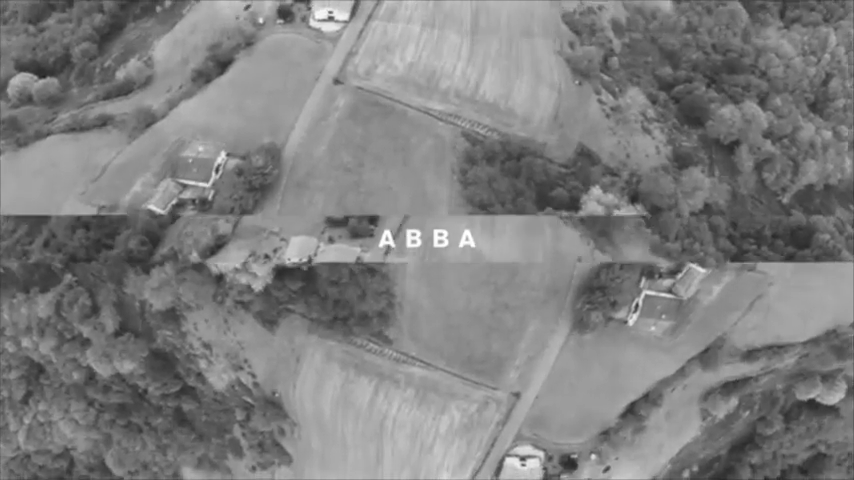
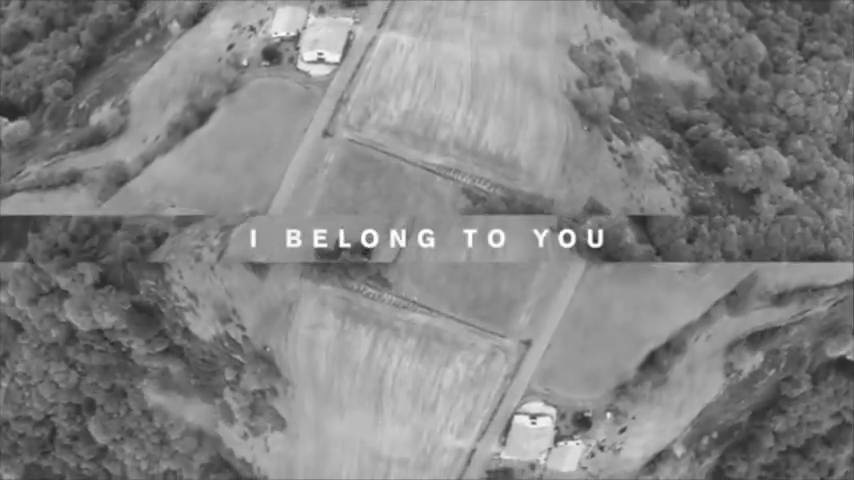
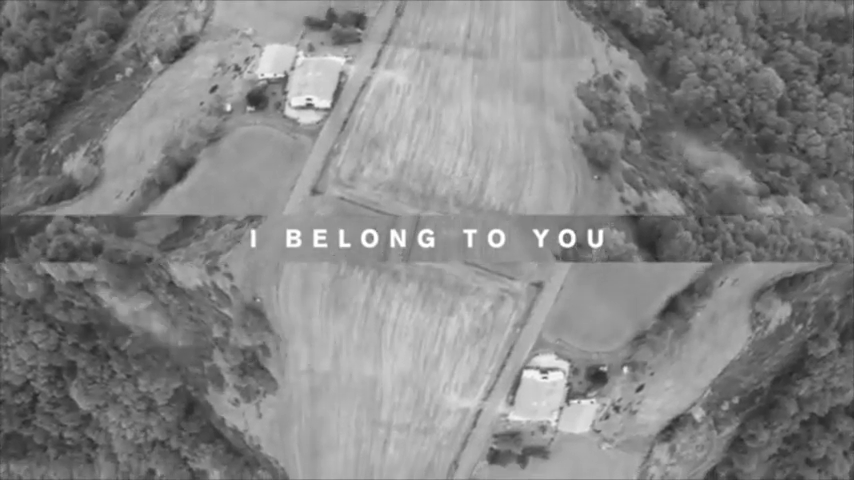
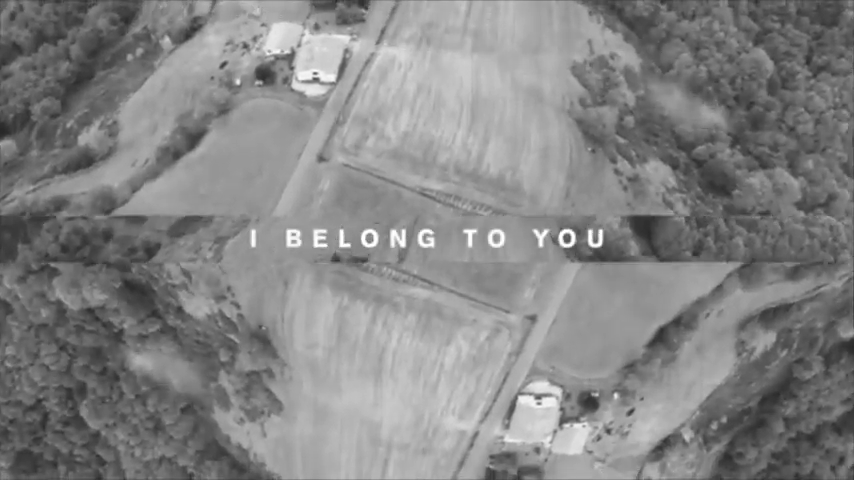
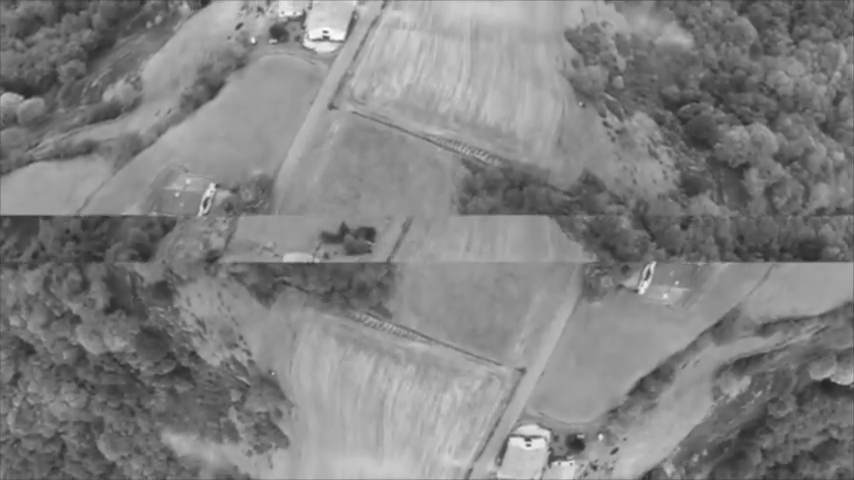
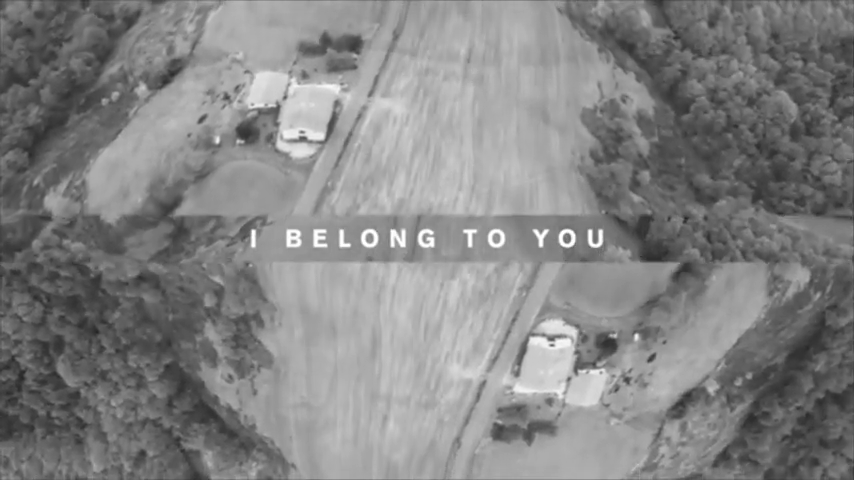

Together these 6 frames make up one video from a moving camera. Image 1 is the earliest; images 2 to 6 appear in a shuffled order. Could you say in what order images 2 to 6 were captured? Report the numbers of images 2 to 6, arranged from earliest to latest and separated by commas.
5, 2, 4, 3, 6
